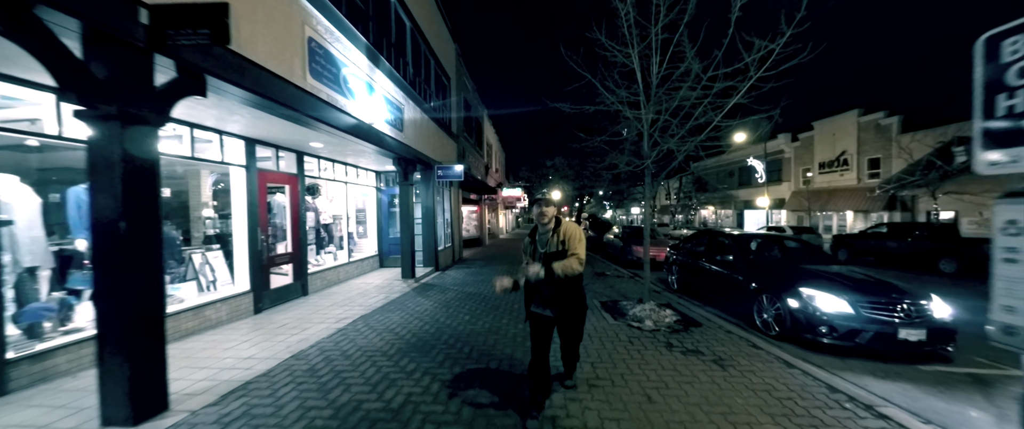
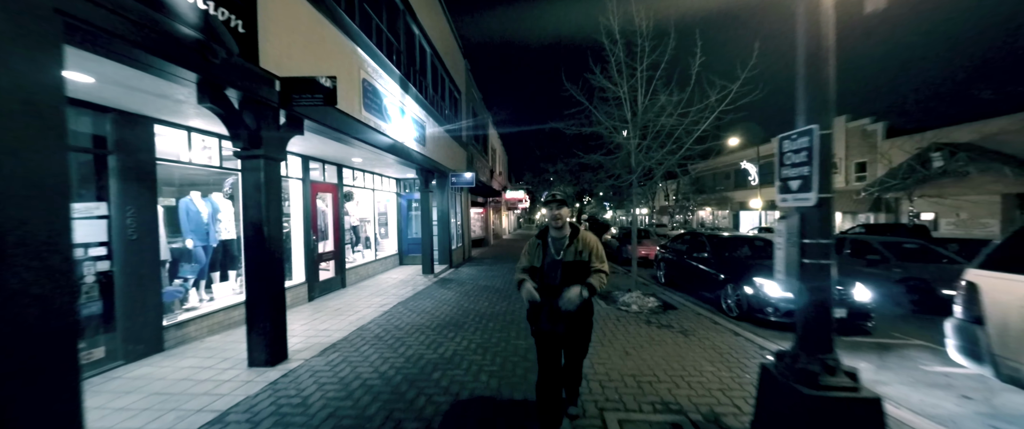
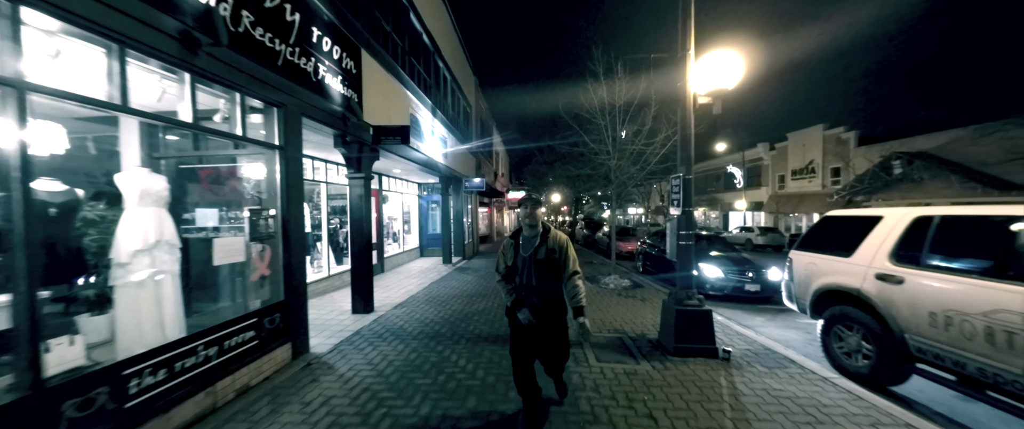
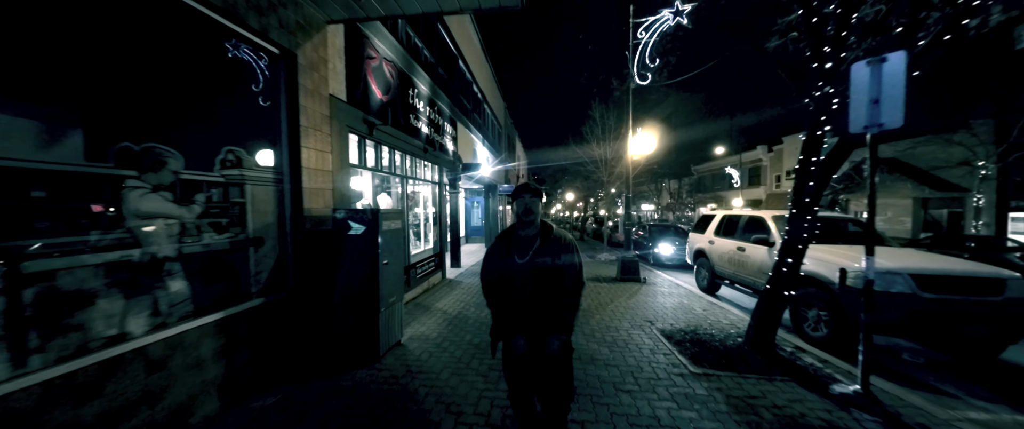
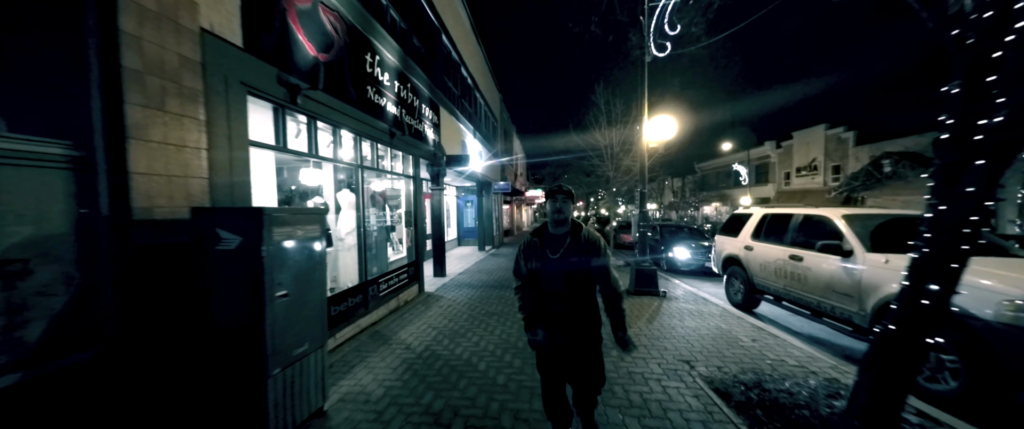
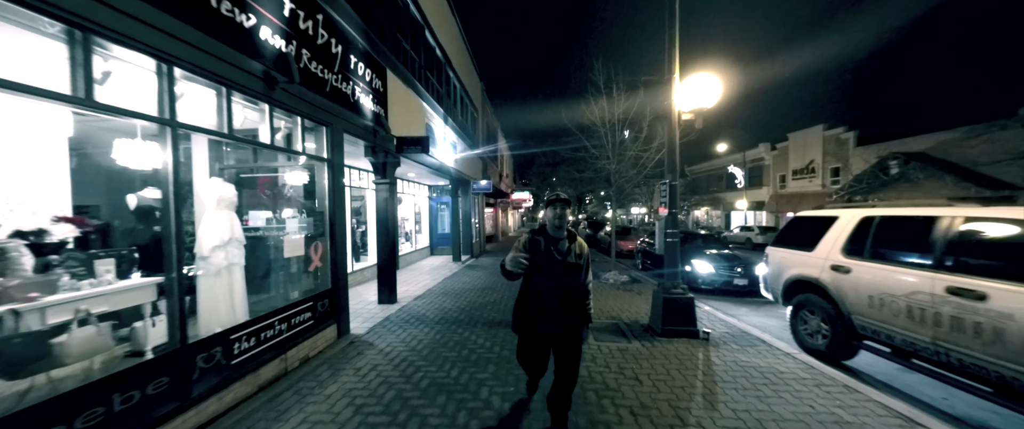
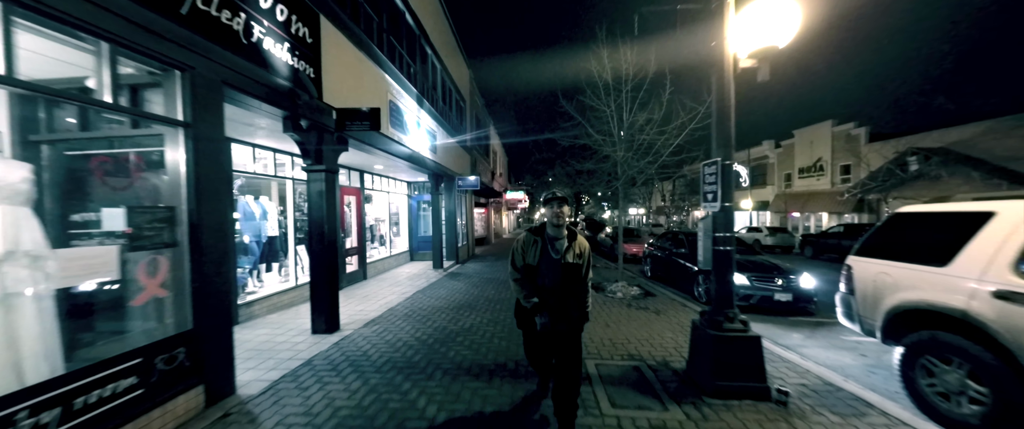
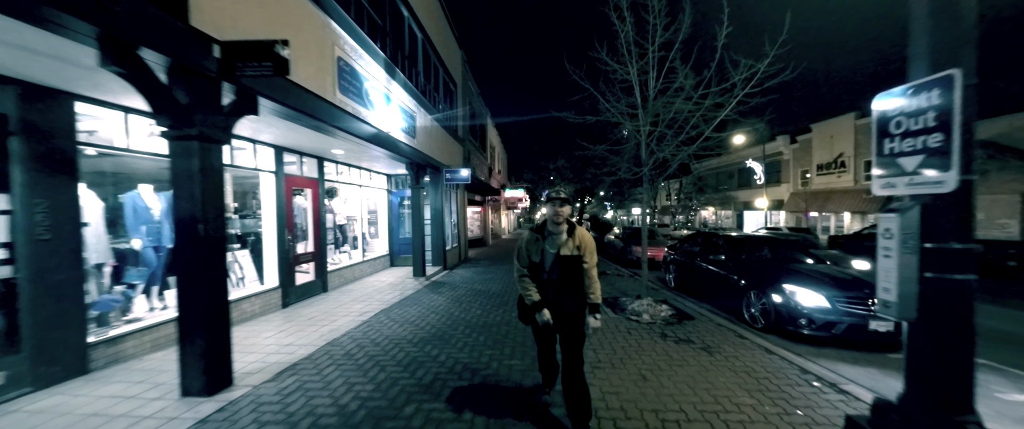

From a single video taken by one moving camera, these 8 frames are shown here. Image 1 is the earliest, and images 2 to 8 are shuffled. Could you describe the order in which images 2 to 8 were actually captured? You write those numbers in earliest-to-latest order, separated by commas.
8, 2, 7, 3, 6, 5, 4
